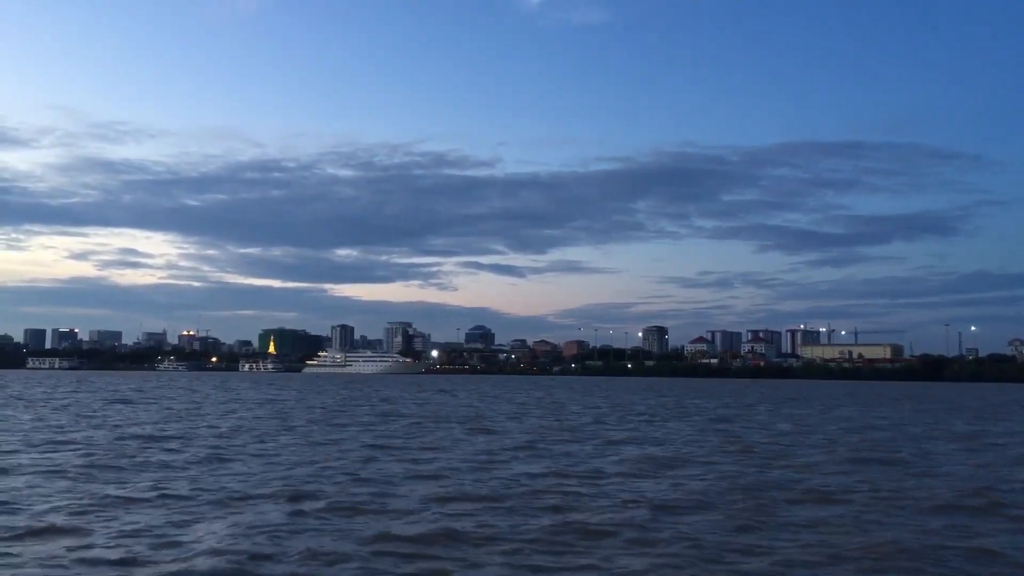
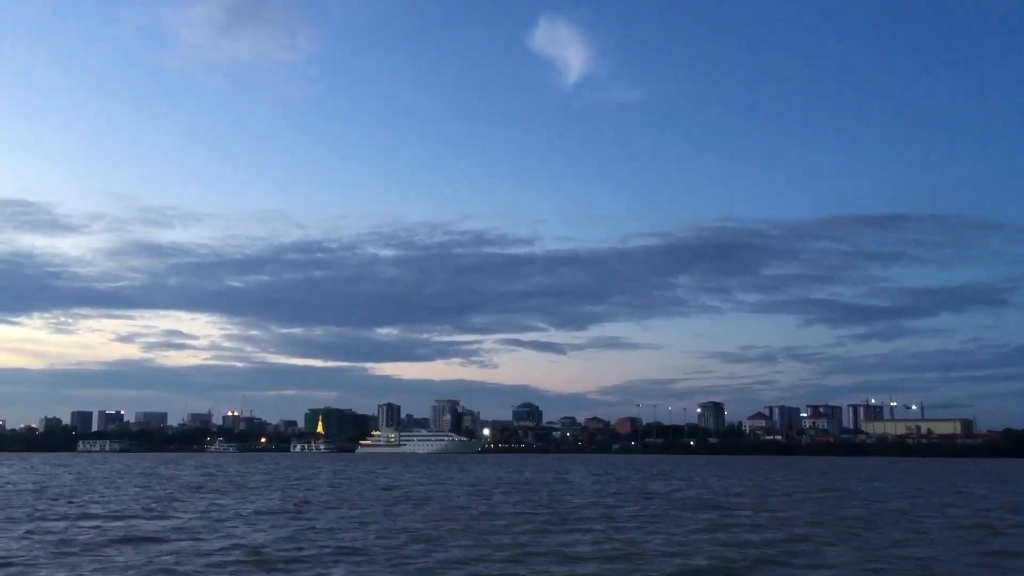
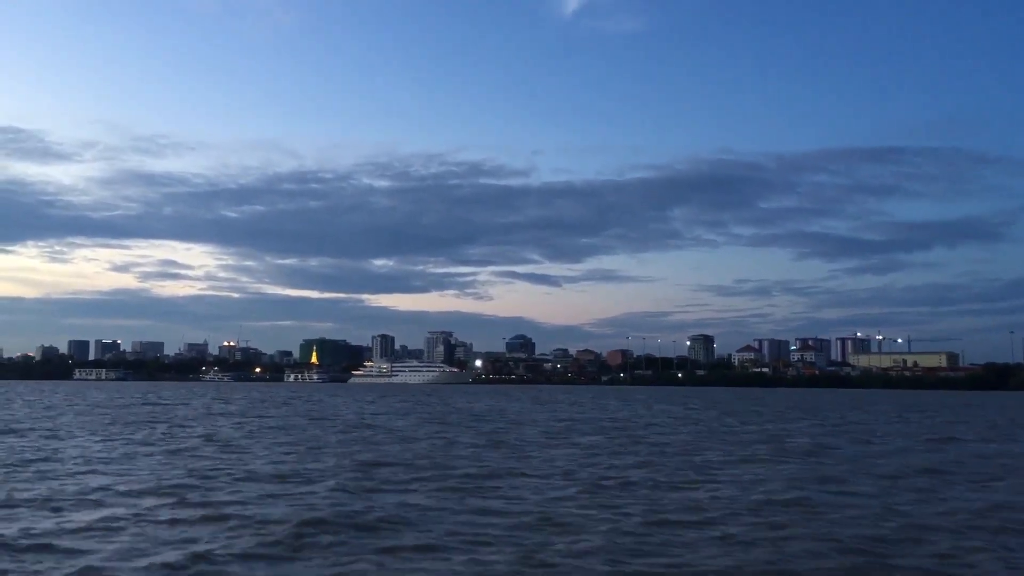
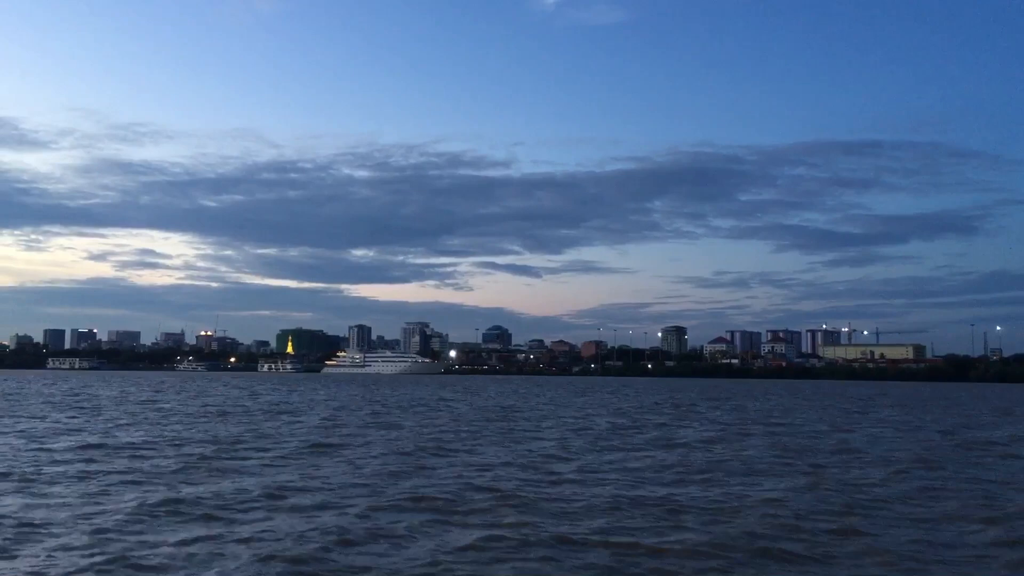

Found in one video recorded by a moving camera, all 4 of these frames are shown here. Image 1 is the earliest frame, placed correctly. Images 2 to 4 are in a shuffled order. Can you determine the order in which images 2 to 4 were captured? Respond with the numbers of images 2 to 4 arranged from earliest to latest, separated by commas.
4, 3, 2
